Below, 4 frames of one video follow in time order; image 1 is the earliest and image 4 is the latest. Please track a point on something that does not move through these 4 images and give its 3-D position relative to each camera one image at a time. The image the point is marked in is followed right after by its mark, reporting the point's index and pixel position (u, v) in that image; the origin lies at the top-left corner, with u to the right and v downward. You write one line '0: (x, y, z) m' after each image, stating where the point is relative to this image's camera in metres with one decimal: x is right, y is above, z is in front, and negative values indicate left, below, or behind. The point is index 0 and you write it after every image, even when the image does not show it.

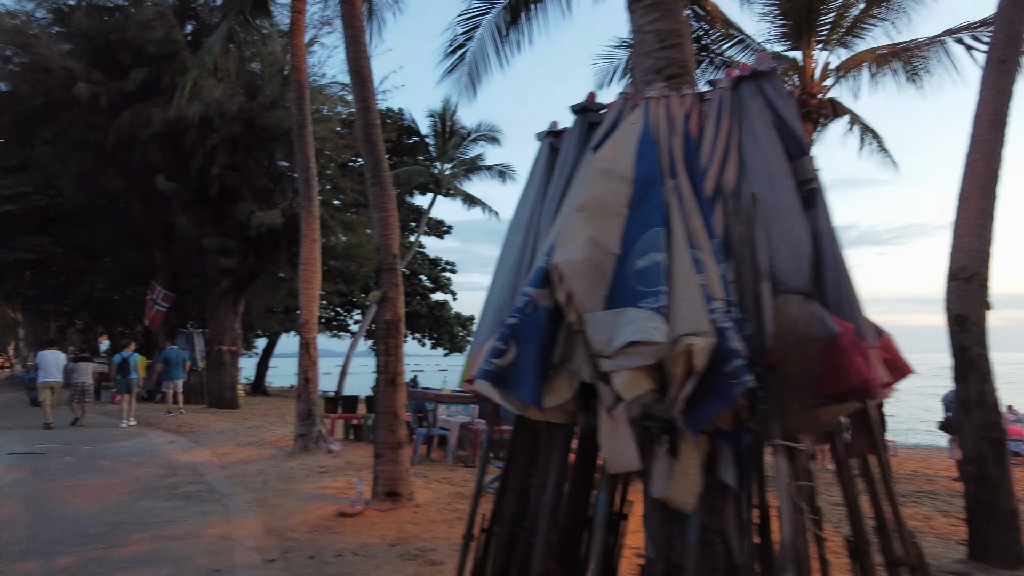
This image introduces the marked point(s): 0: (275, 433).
0: (-4.5, -2.8, +13.0) m
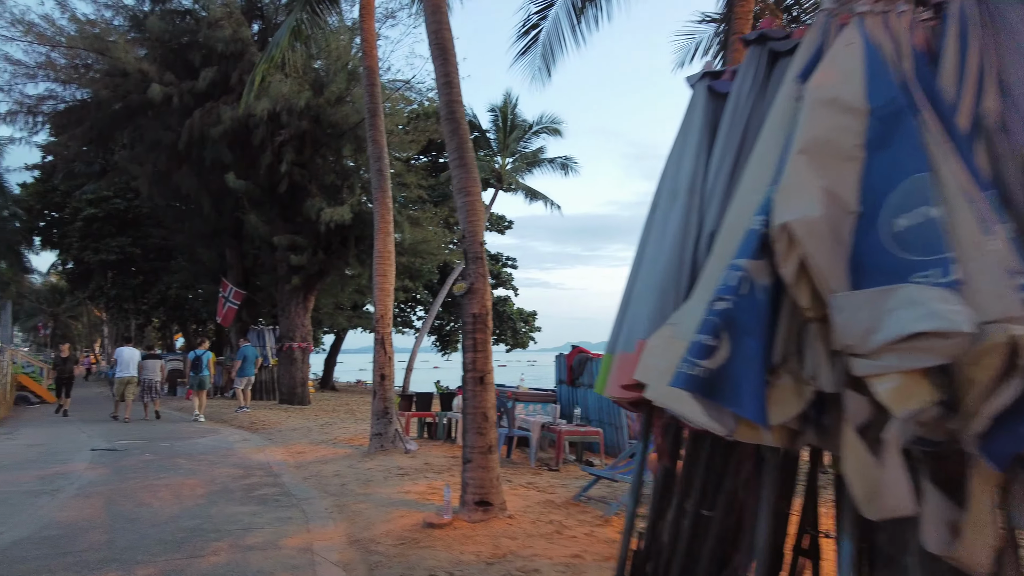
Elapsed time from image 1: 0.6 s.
0: (-3.1, -2.7, +12.7) m
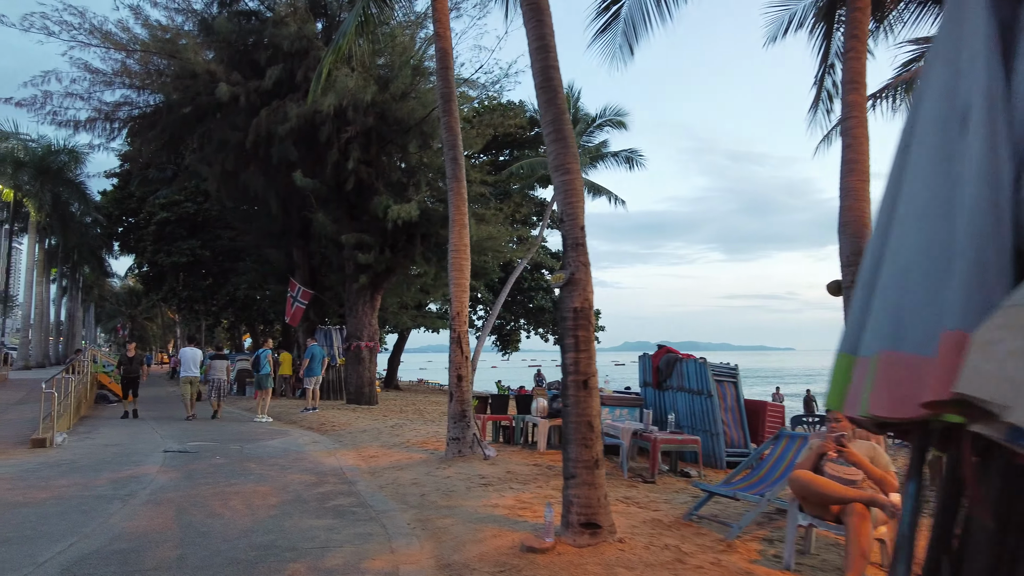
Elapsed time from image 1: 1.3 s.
0: (-1.7, -2.6, +12.2) m
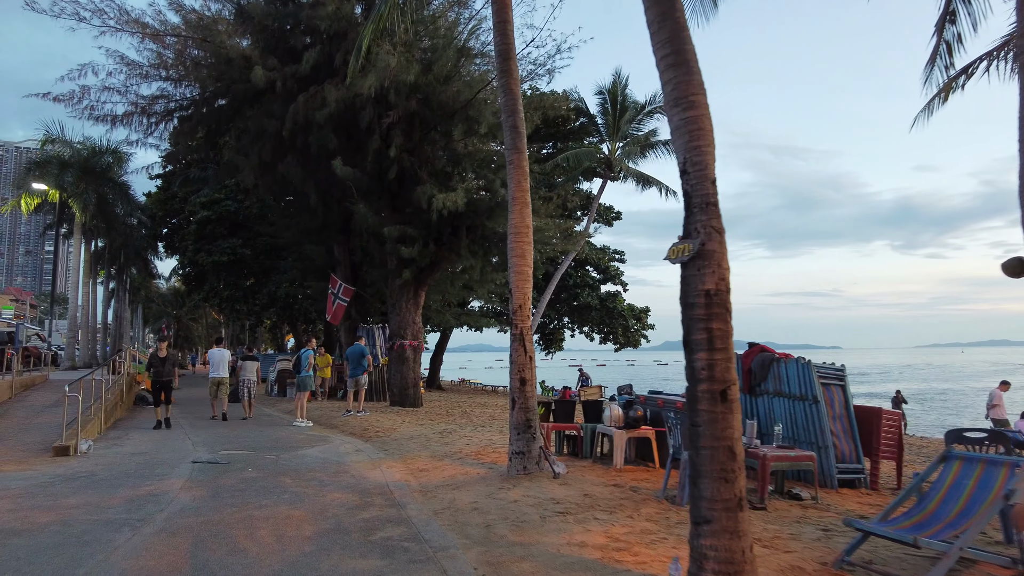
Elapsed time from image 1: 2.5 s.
0: (-0.7, -2.5, +11.0) m
